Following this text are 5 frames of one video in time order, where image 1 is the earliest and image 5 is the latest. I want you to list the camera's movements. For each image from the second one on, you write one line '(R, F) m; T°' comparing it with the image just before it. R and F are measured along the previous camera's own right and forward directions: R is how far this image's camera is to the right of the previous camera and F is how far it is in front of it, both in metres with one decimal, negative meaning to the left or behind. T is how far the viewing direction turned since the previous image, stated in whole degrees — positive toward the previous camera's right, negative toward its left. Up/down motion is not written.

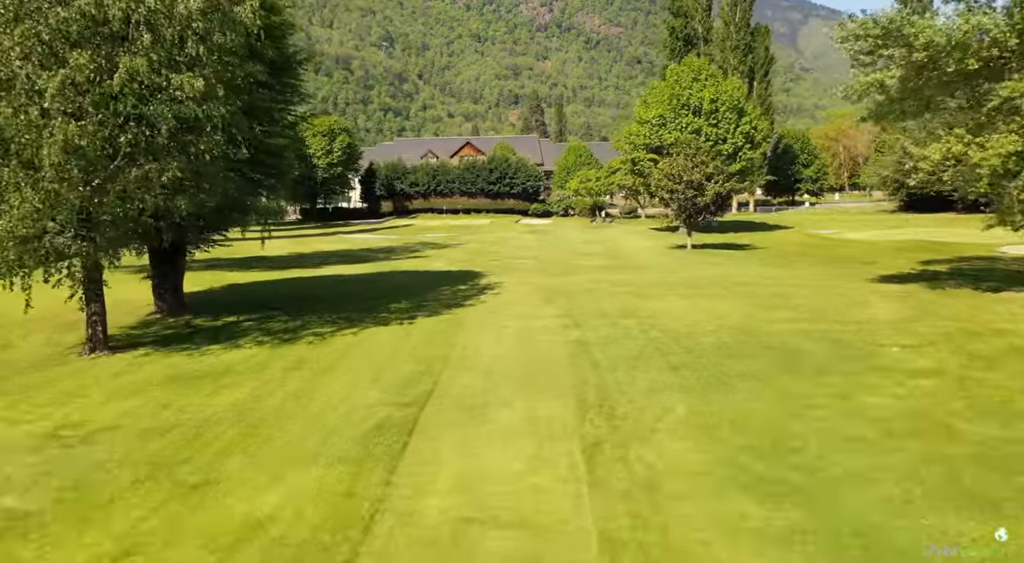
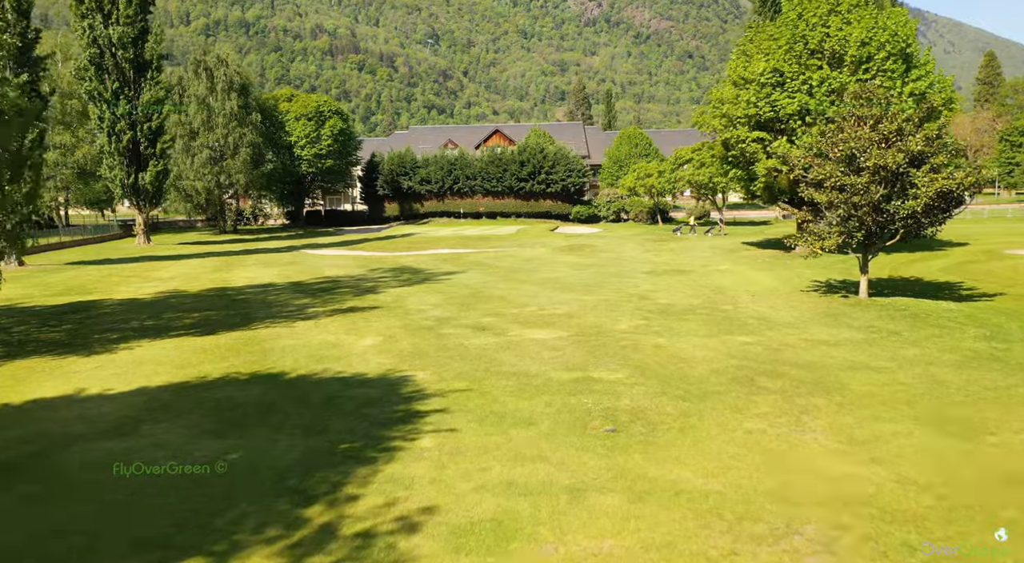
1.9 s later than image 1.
(+0.9, +19.7) m; -3°
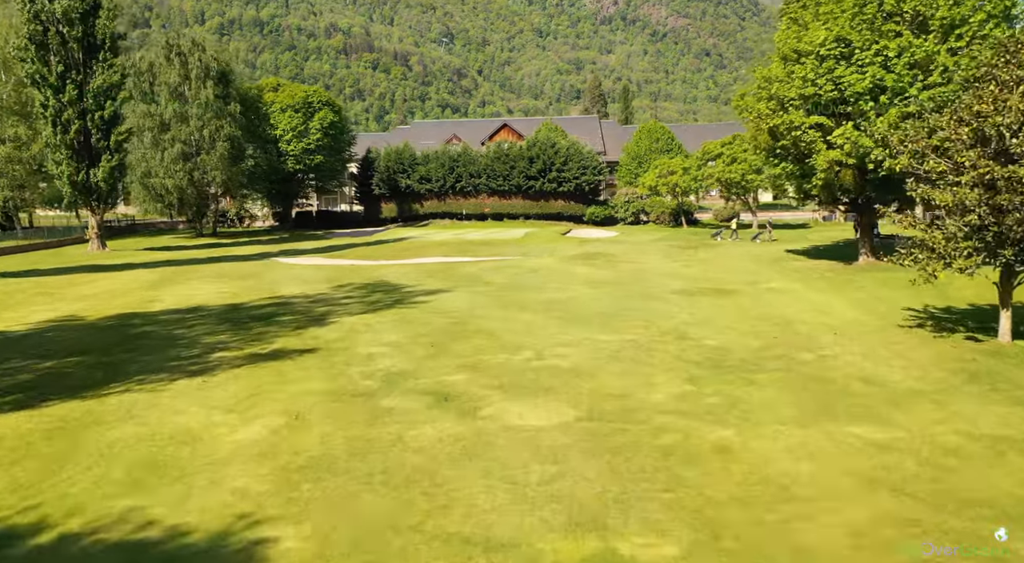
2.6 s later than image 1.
(+0.6, +6.9) m; -1°
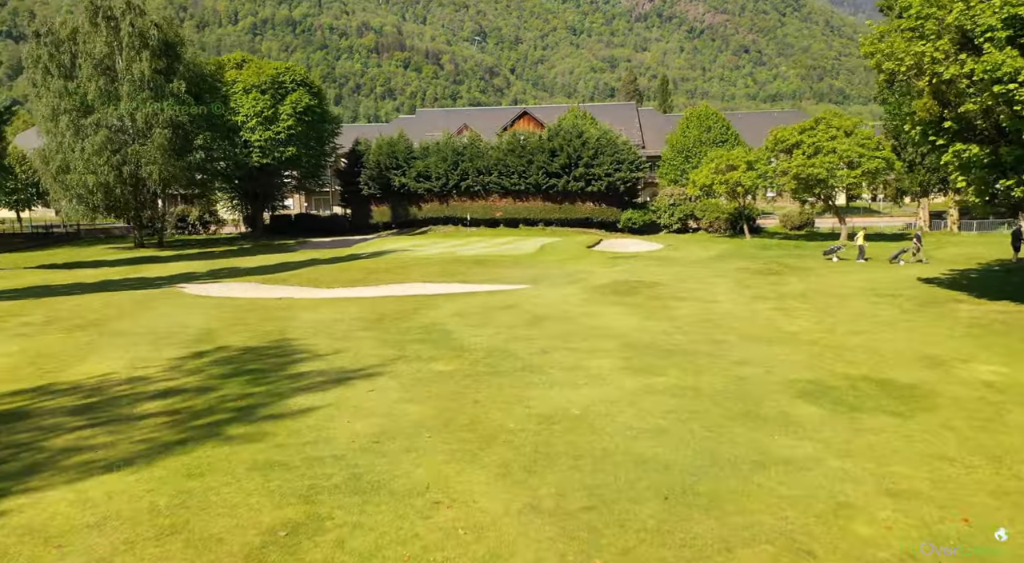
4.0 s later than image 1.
(+1.1, +13.0) m; -2°
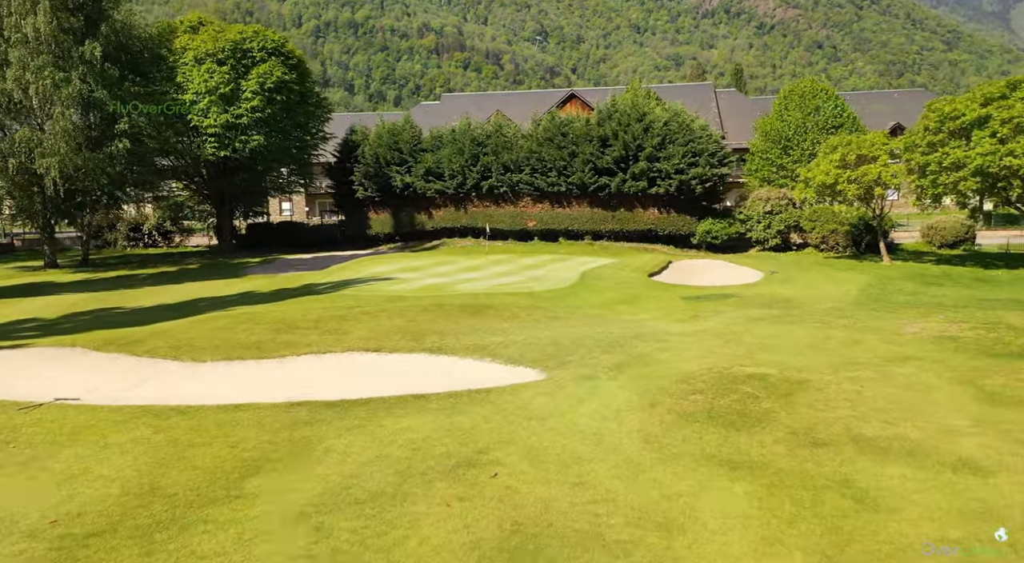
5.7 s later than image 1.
(+1.3, +14.3) m; -4°
